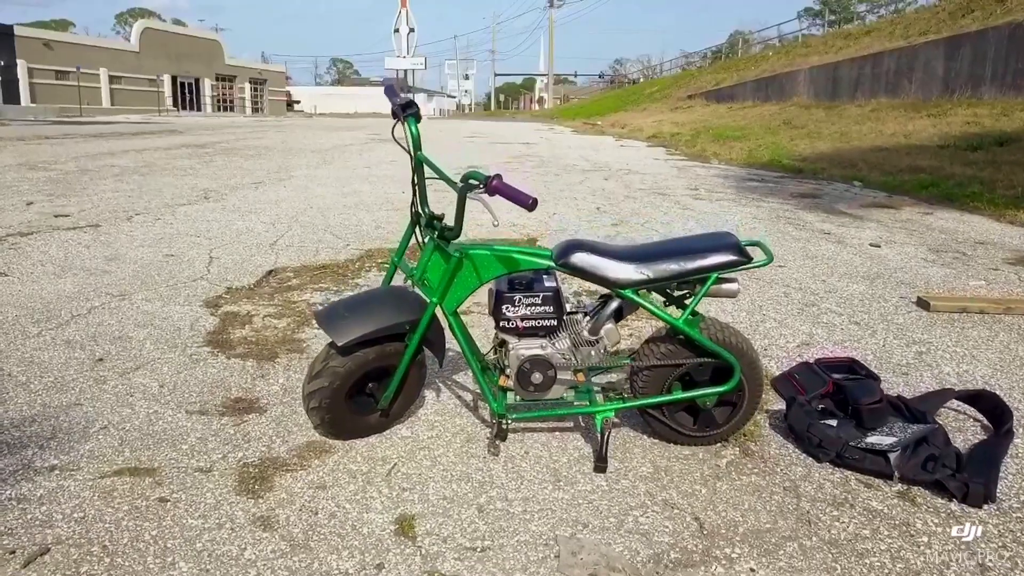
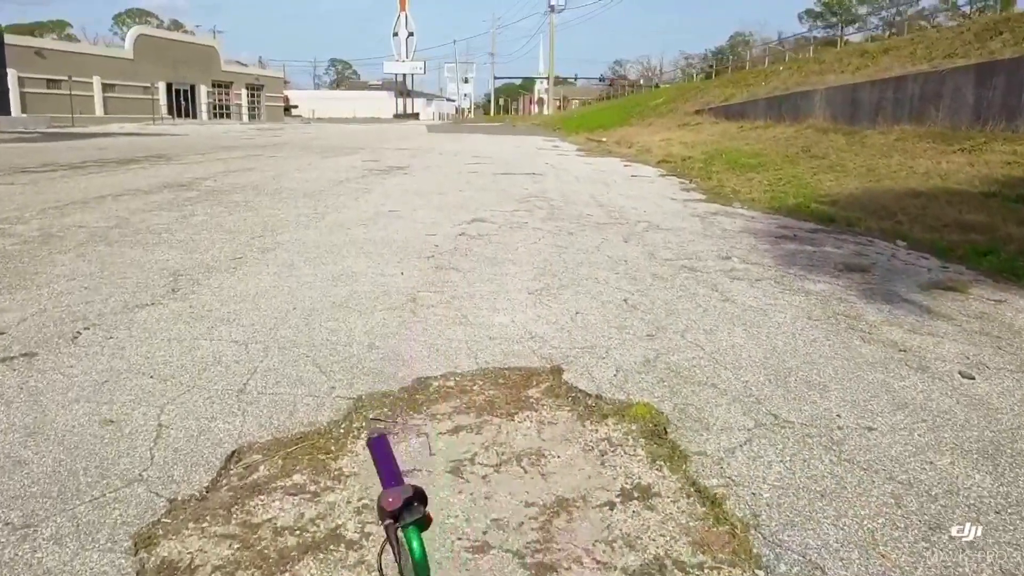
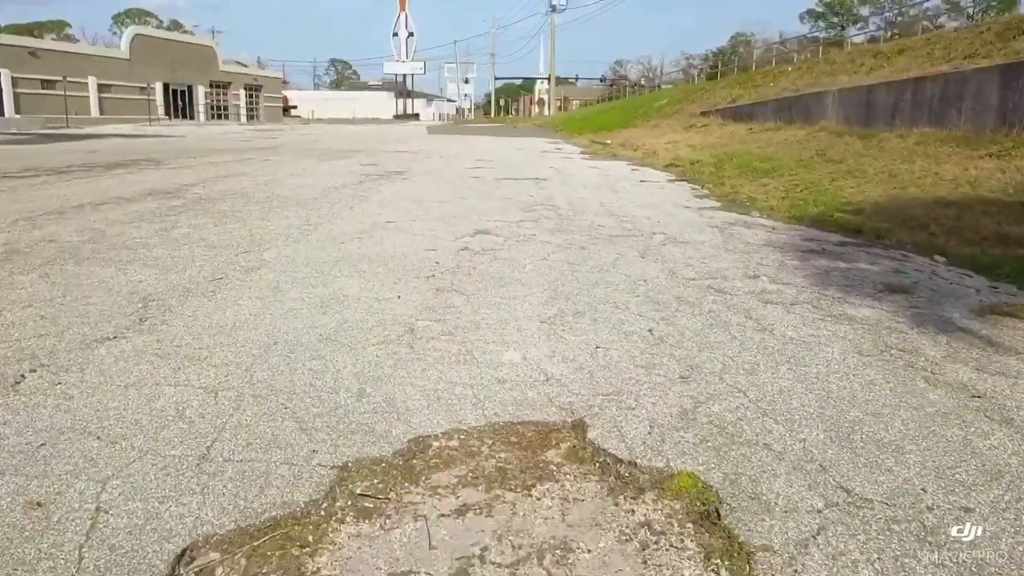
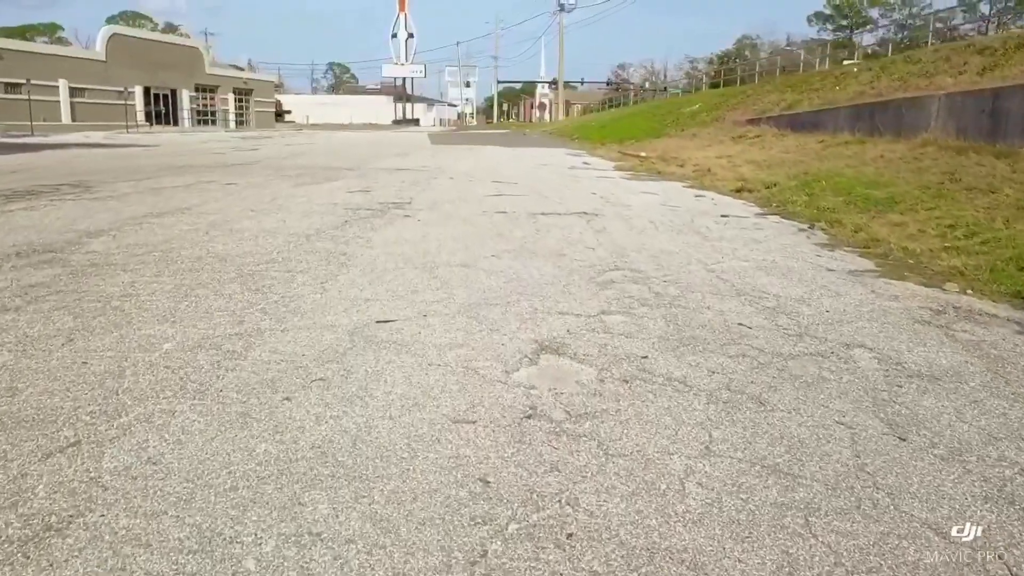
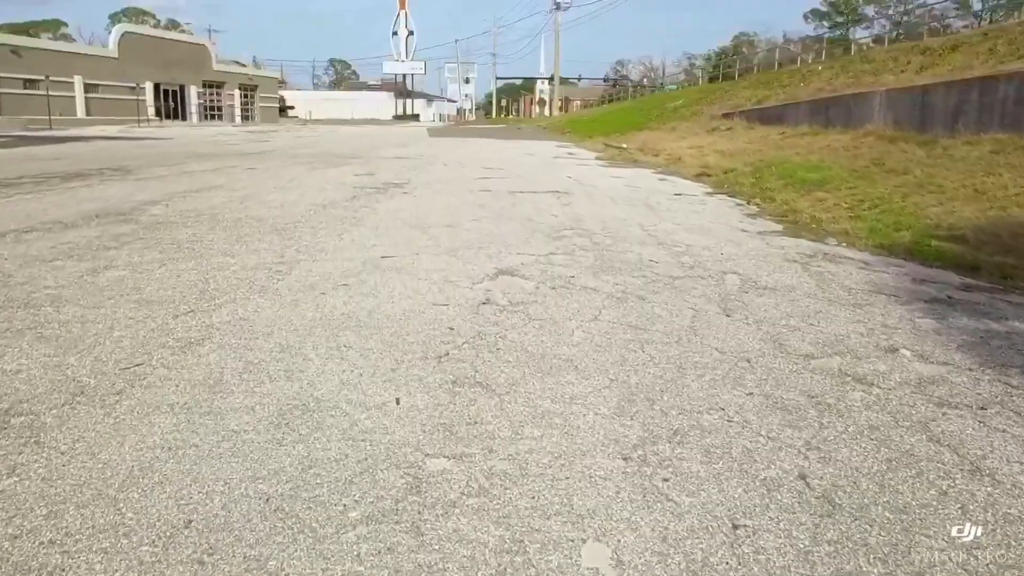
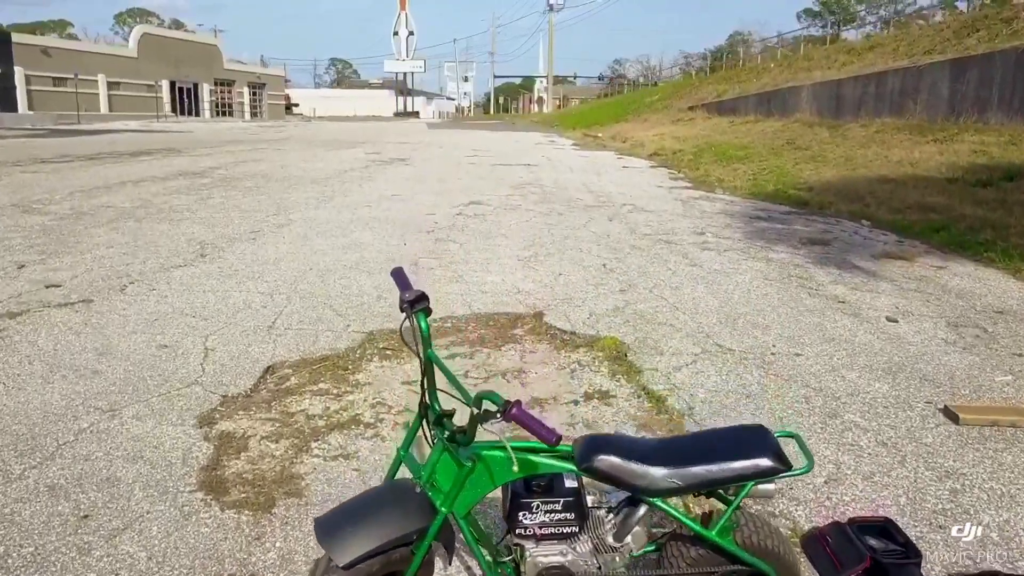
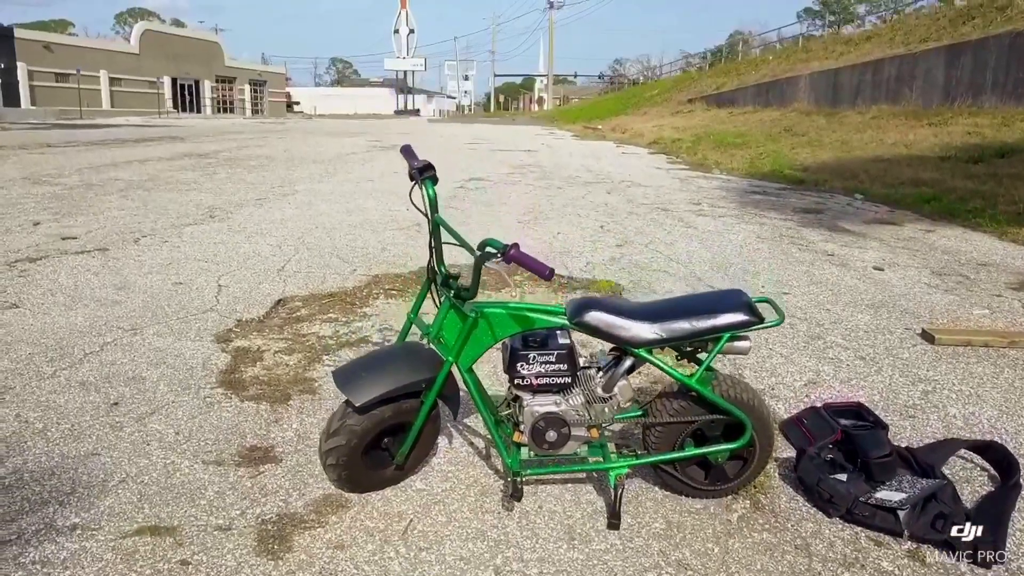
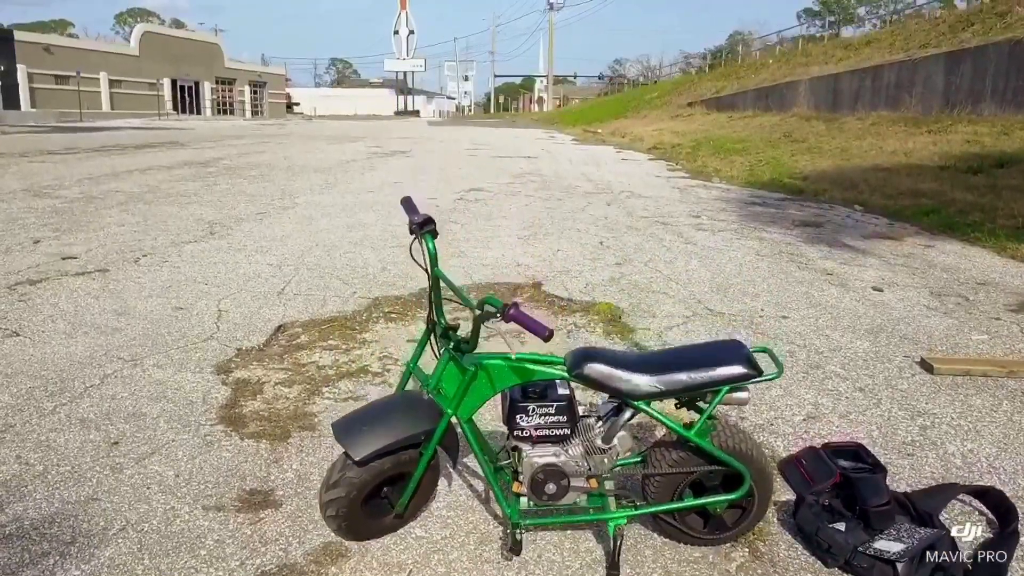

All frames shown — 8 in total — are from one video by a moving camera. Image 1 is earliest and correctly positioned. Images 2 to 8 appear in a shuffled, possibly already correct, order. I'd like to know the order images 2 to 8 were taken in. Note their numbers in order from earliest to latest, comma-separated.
7, 8, 6, 2, 3, 5, 4
